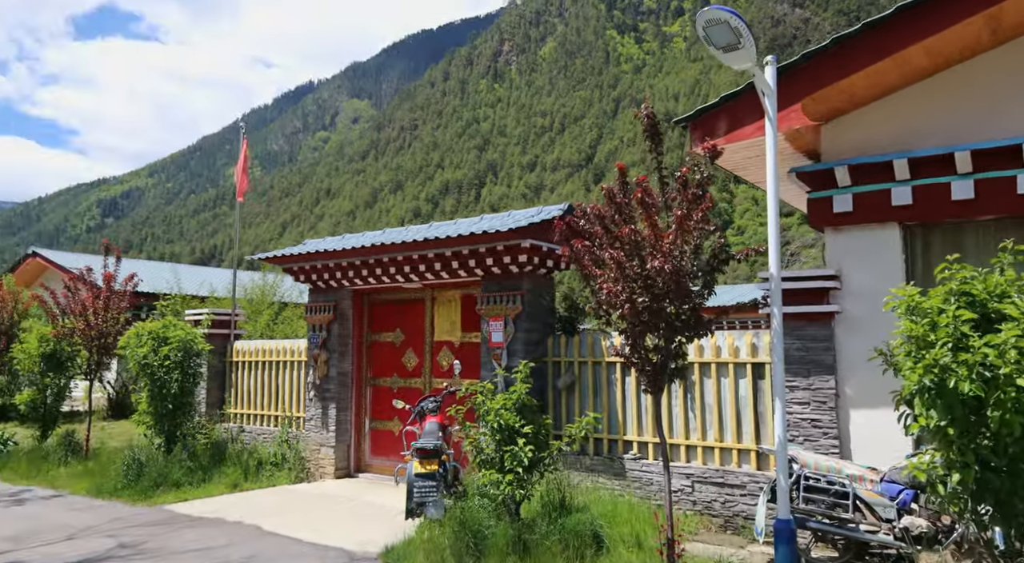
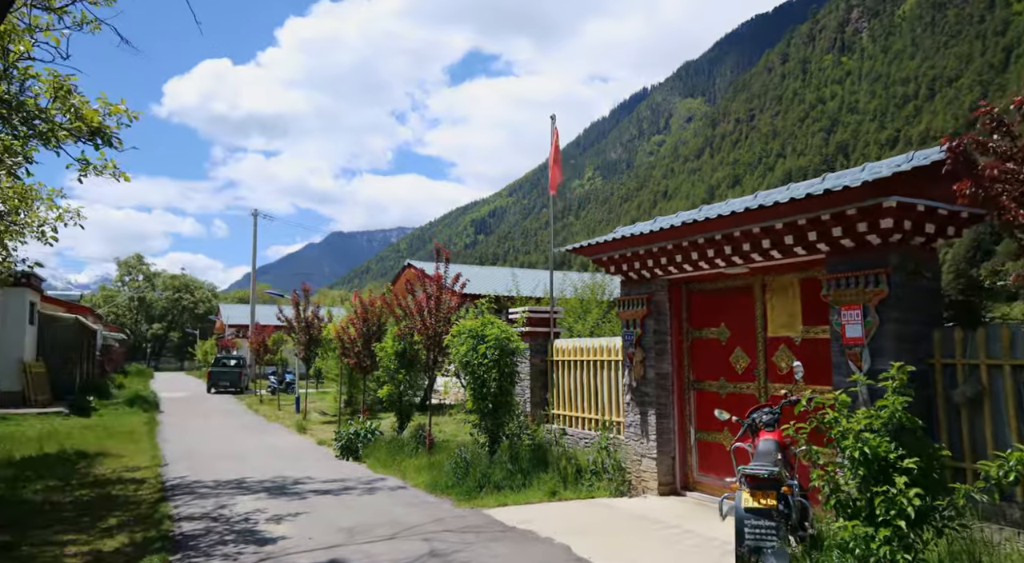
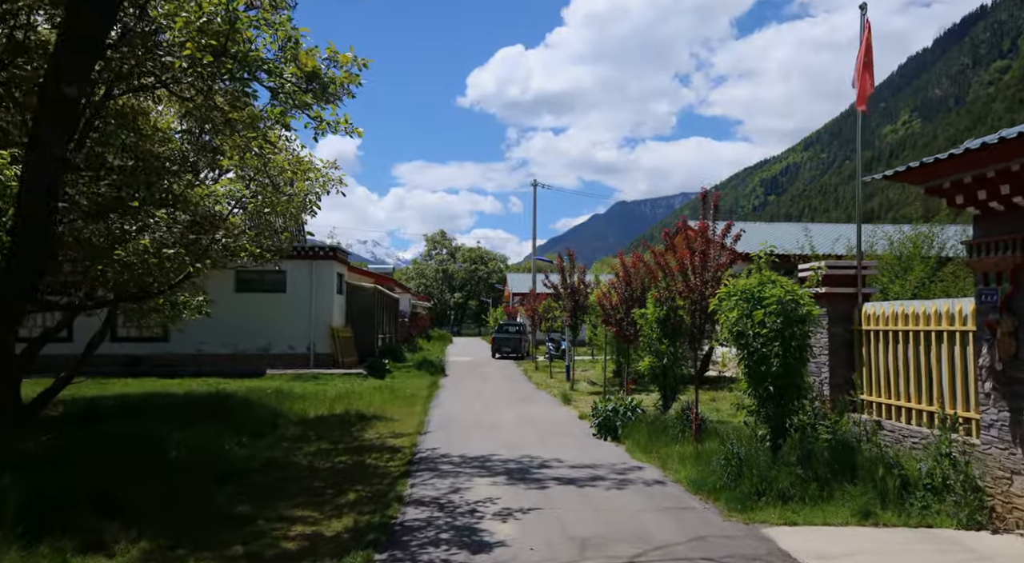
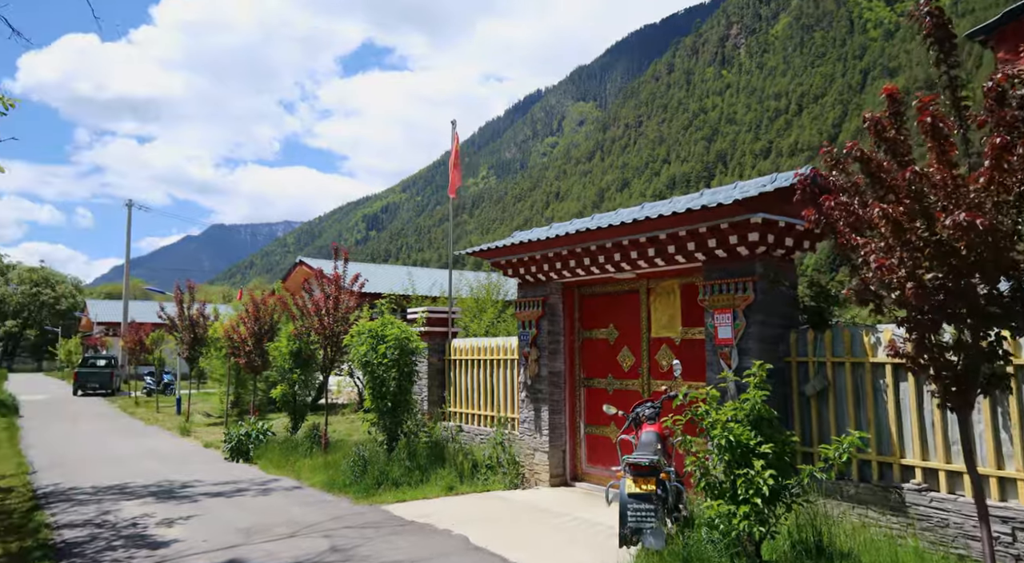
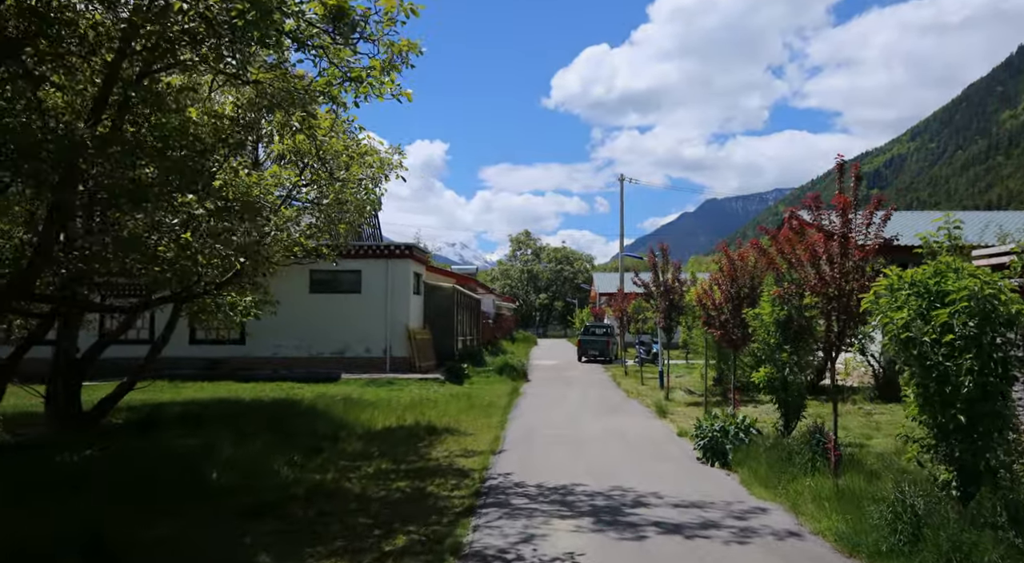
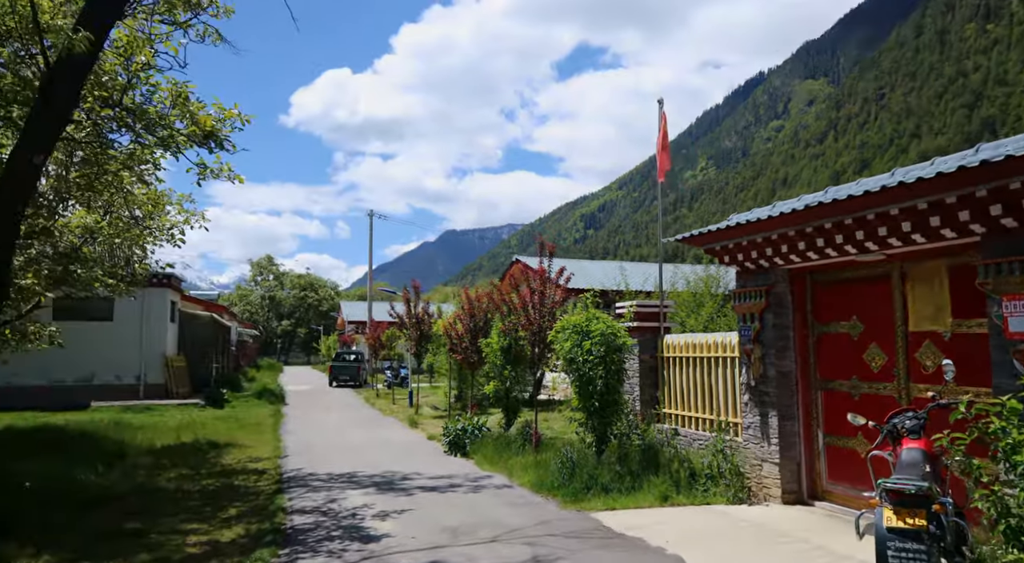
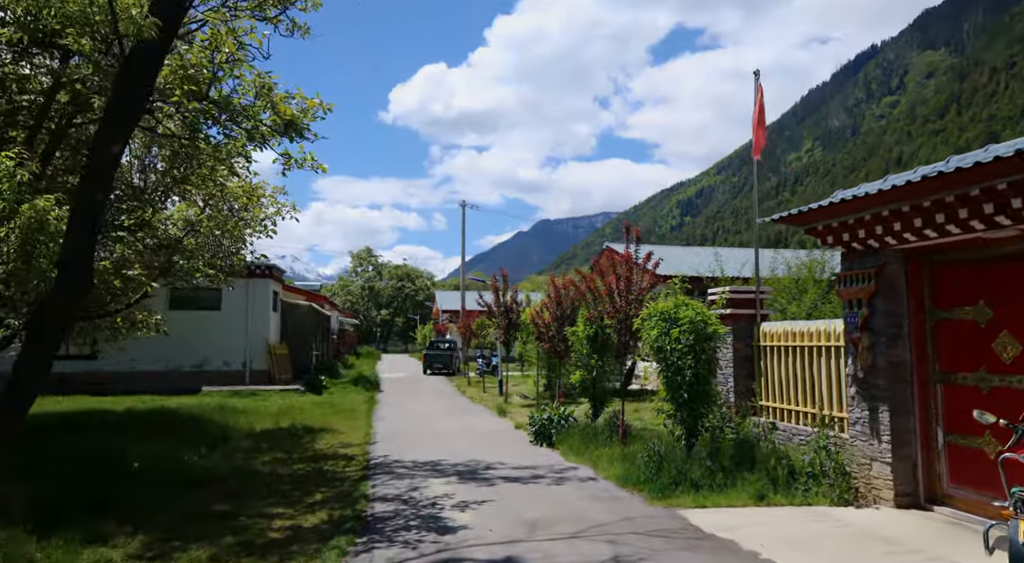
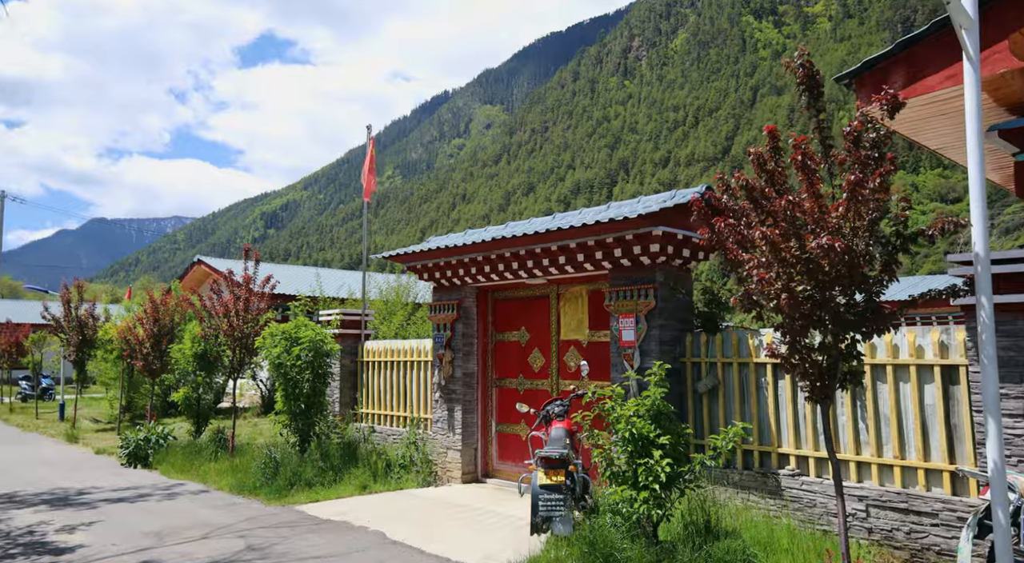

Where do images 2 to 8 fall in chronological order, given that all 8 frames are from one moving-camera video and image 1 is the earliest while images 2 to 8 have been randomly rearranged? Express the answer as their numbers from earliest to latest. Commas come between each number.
8, 4, 2, 6, 7, 3, 5
